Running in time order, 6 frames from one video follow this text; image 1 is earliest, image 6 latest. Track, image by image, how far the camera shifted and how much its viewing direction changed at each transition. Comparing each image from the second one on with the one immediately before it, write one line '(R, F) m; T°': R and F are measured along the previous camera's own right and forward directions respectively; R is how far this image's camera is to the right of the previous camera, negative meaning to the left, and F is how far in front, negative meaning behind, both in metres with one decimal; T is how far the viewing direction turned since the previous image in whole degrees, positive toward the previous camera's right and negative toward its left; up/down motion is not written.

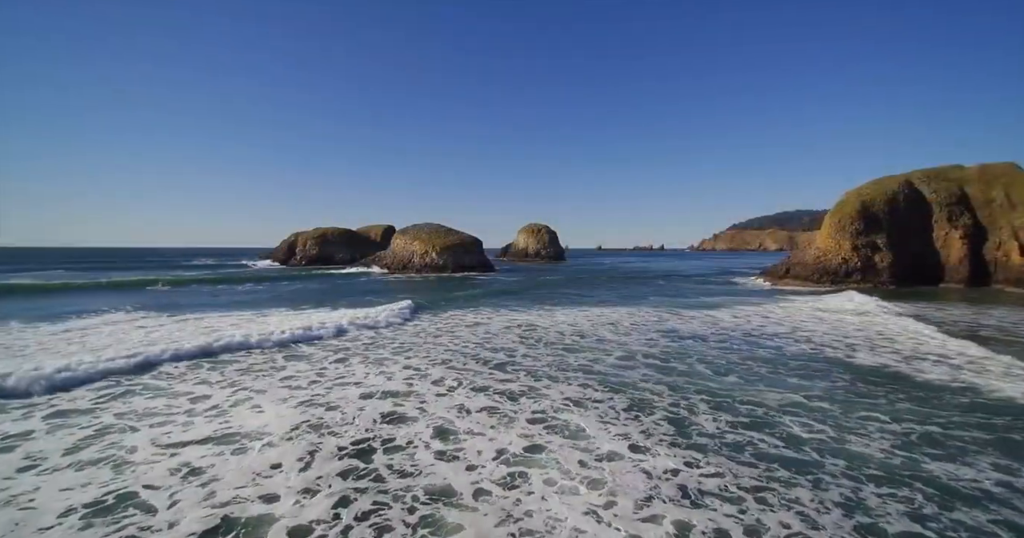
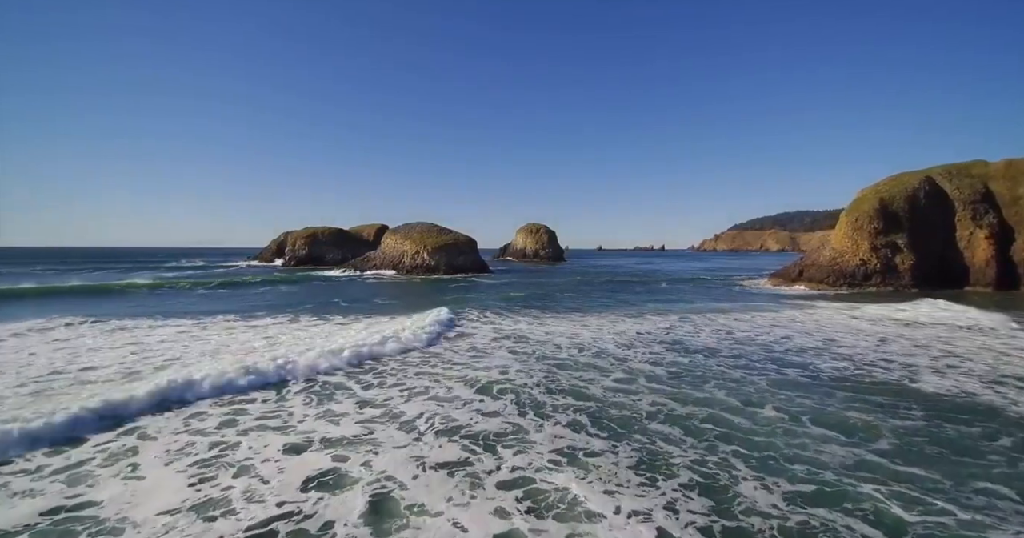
(+0.3, +2.3) m; 0°
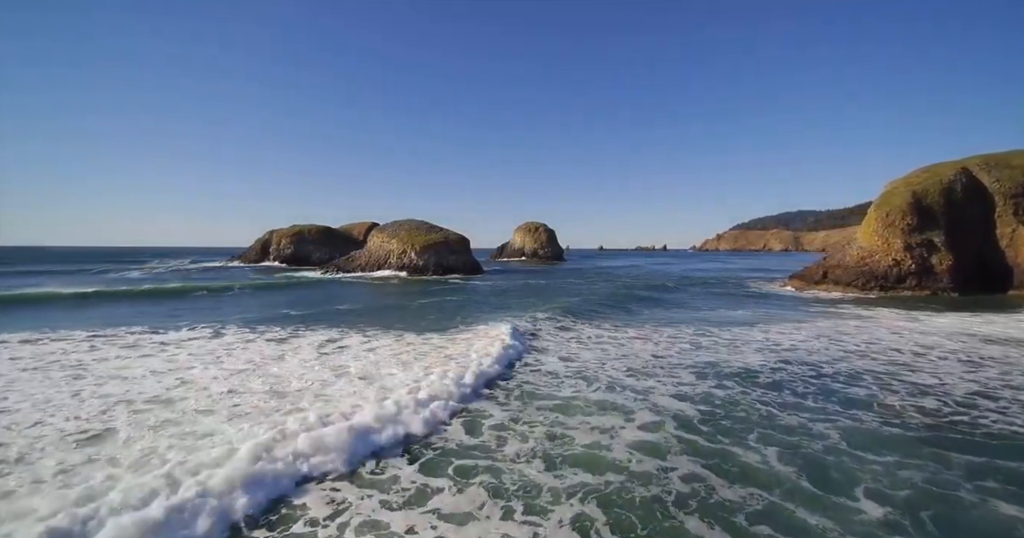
(+0.4, +3.2) m; 0°
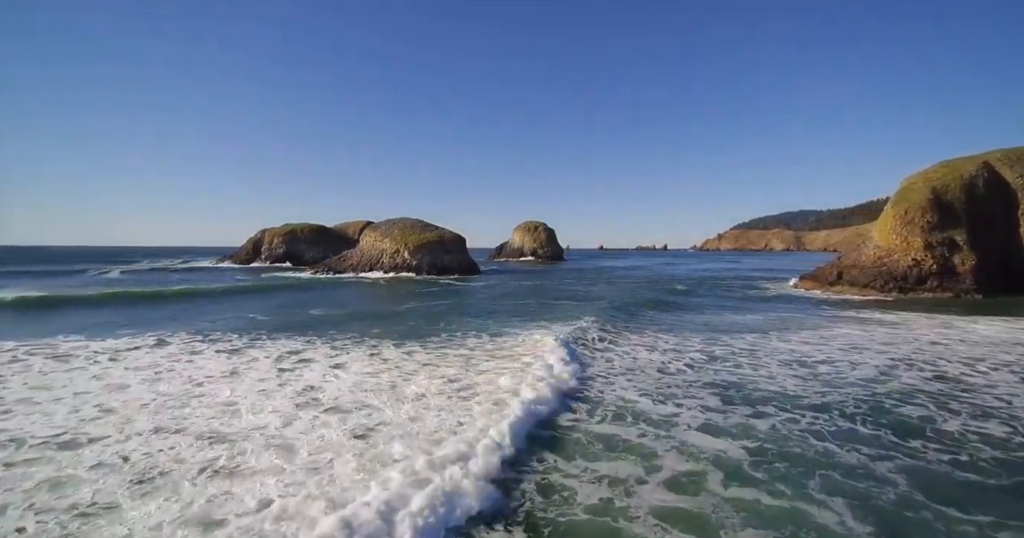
(+0.2, +1.6) m; 0°
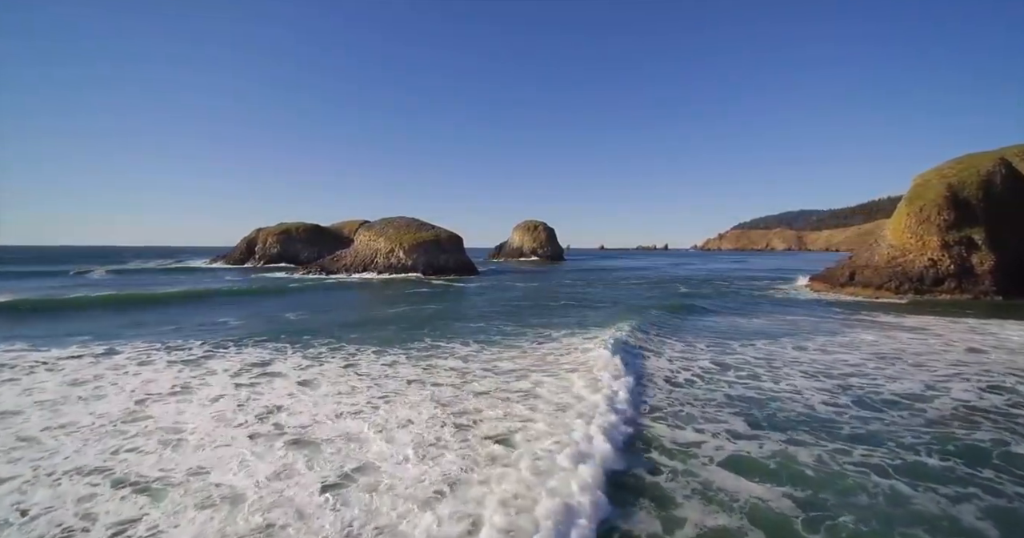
(+0.1, +1.2) m; 0°
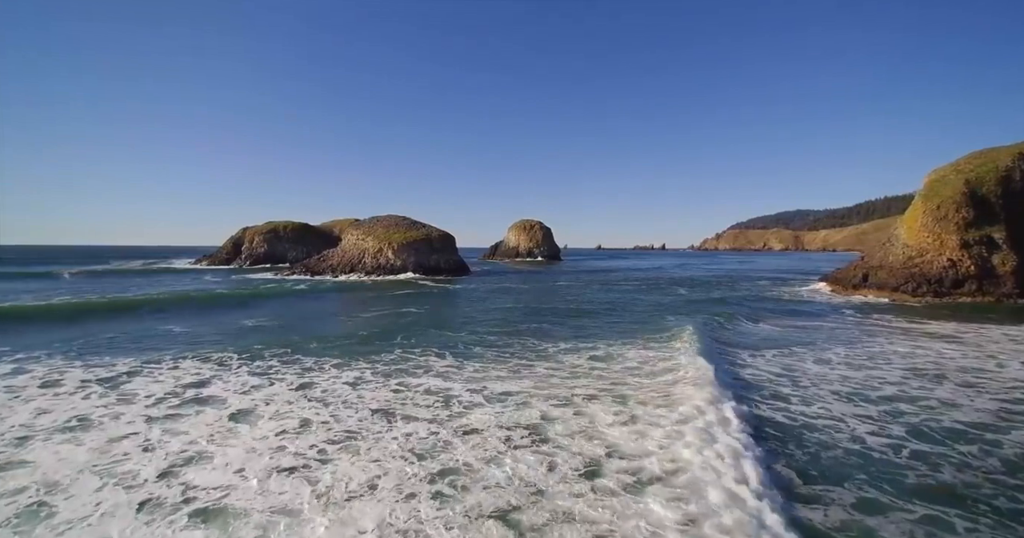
(+0.2, +1.6) m; 0°
